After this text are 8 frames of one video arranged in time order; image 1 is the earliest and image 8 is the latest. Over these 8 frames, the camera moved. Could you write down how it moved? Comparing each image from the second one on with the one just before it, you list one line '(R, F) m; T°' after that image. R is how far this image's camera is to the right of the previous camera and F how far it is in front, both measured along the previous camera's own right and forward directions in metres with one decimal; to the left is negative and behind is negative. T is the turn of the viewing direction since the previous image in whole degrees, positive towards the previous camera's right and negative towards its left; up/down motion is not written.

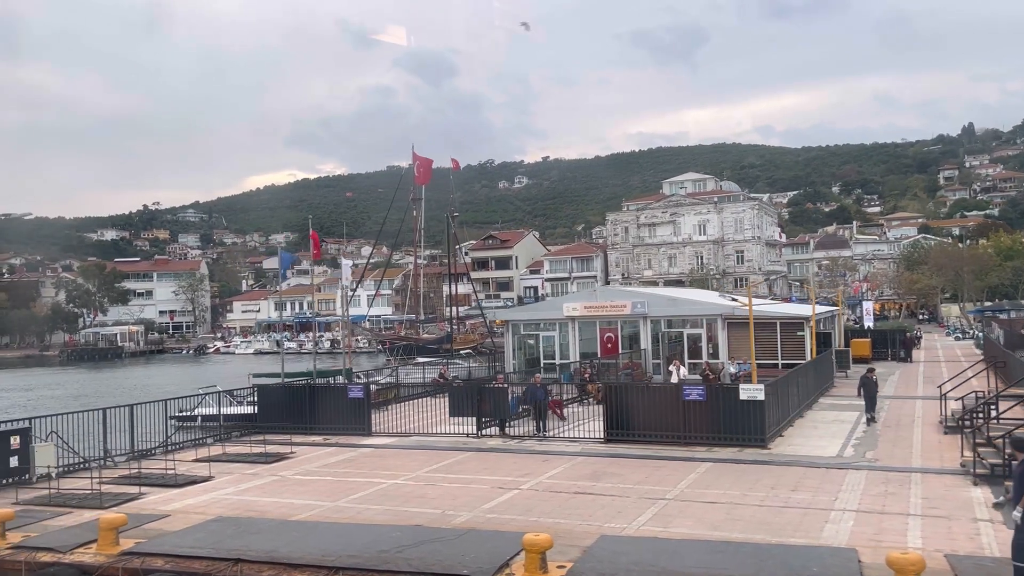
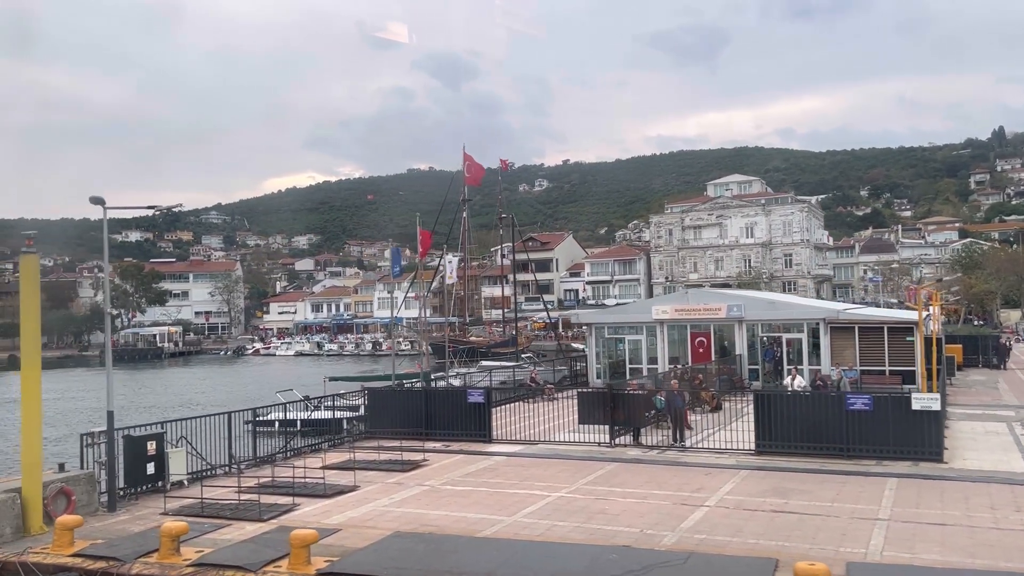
(-2.0, +0.8) m; -2°
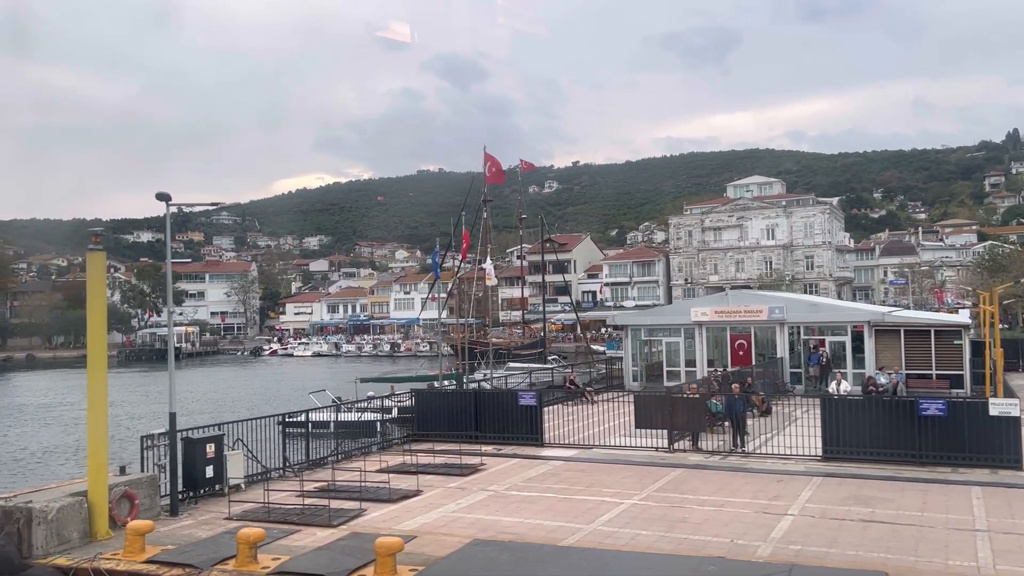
(-0.8, +0.3) m; -1°
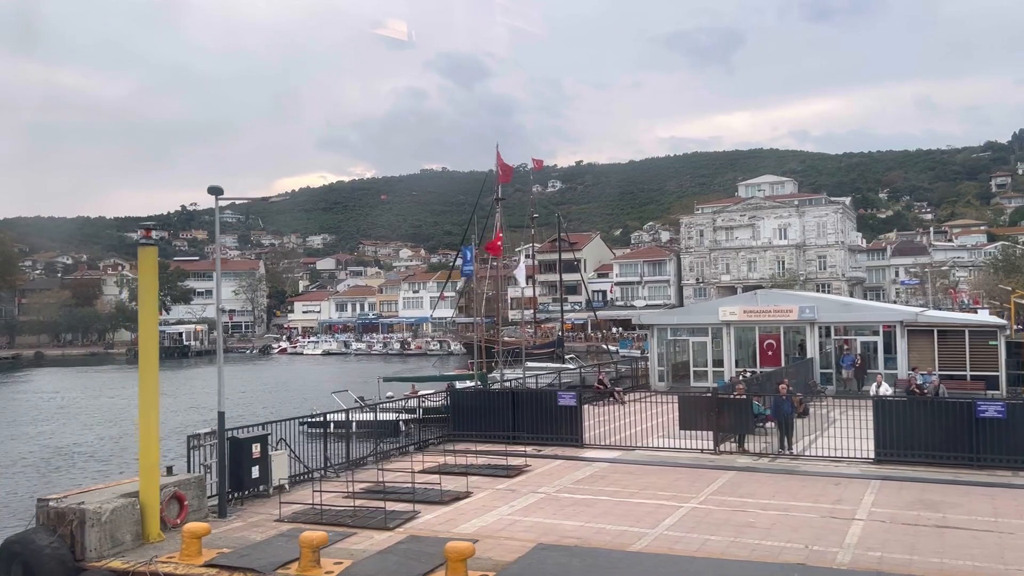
(-0.7, +0.3) m; 0°
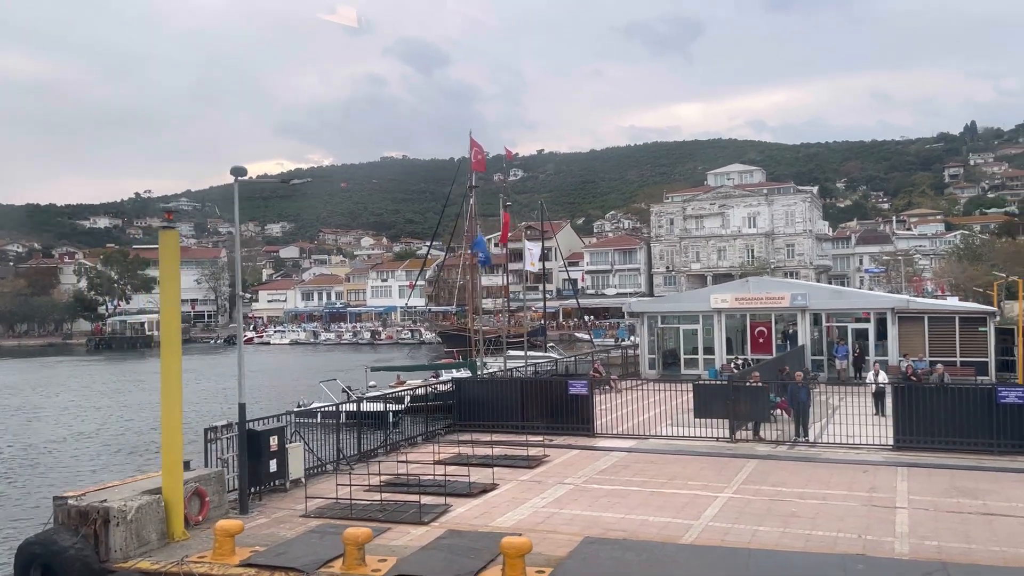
(-0.9, +0.3) m; +2°
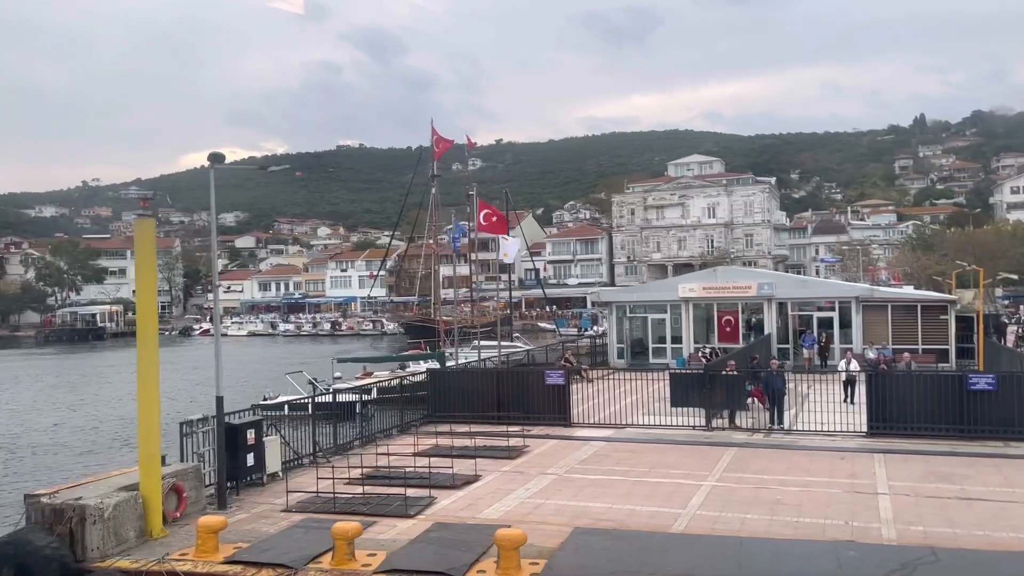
(-0.3, +0.1) m; +3°
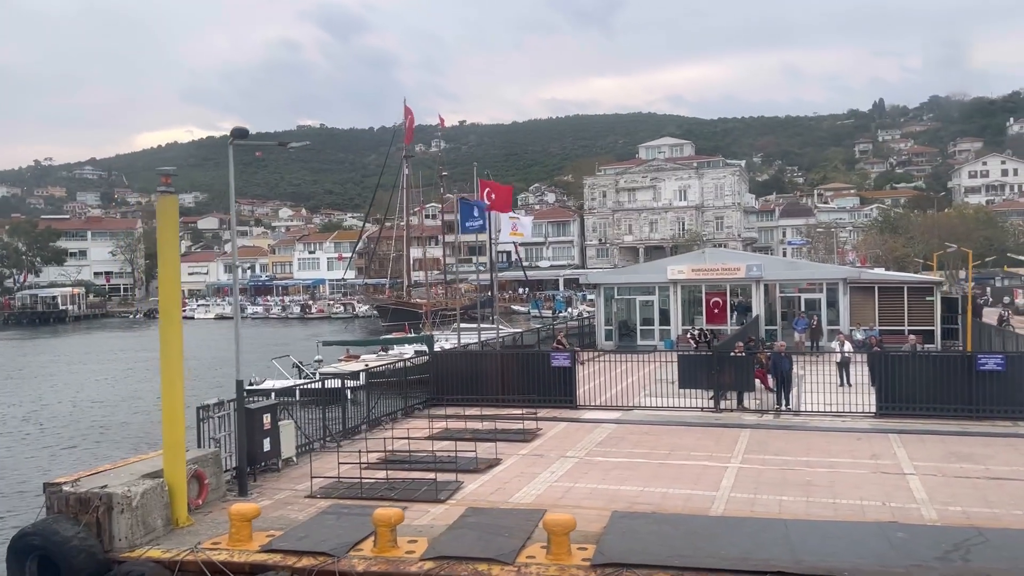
(-0.7, +0.2) m; +2°
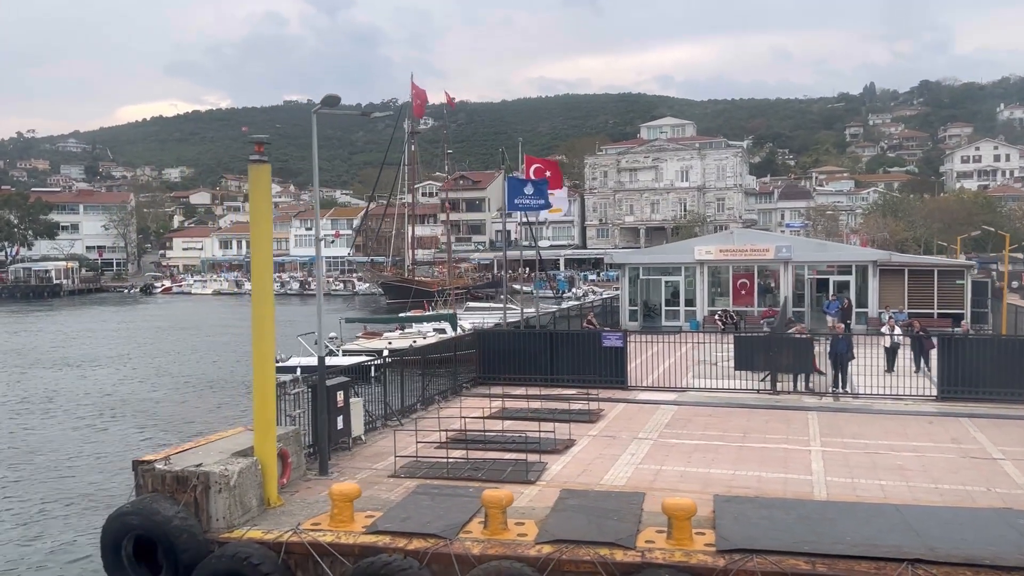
(-1.1, +0.2) m; +1°
